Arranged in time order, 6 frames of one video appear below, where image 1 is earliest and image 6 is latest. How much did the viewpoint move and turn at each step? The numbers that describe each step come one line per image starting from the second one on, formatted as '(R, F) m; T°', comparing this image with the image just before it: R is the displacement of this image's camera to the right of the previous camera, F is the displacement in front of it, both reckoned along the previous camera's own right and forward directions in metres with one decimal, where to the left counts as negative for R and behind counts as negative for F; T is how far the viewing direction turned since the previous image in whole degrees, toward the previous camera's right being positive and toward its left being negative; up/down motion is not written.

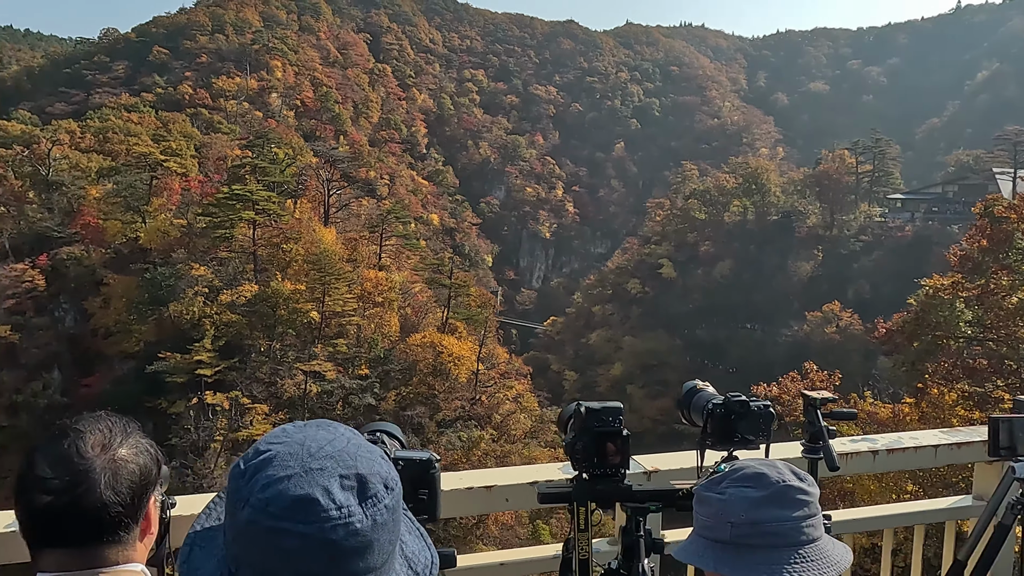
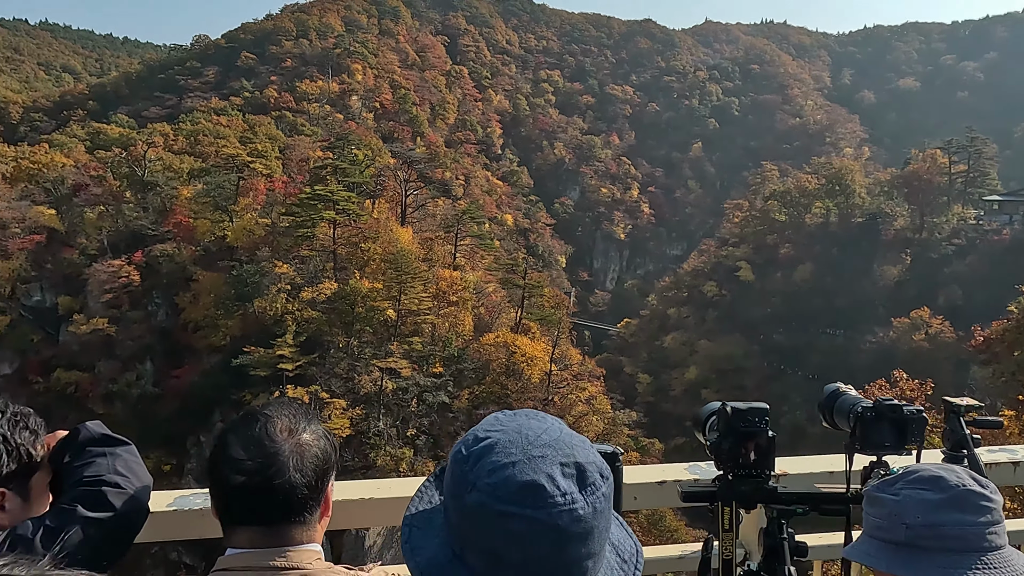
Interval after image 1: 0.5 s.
(-0.1, 0.0) m; -5°
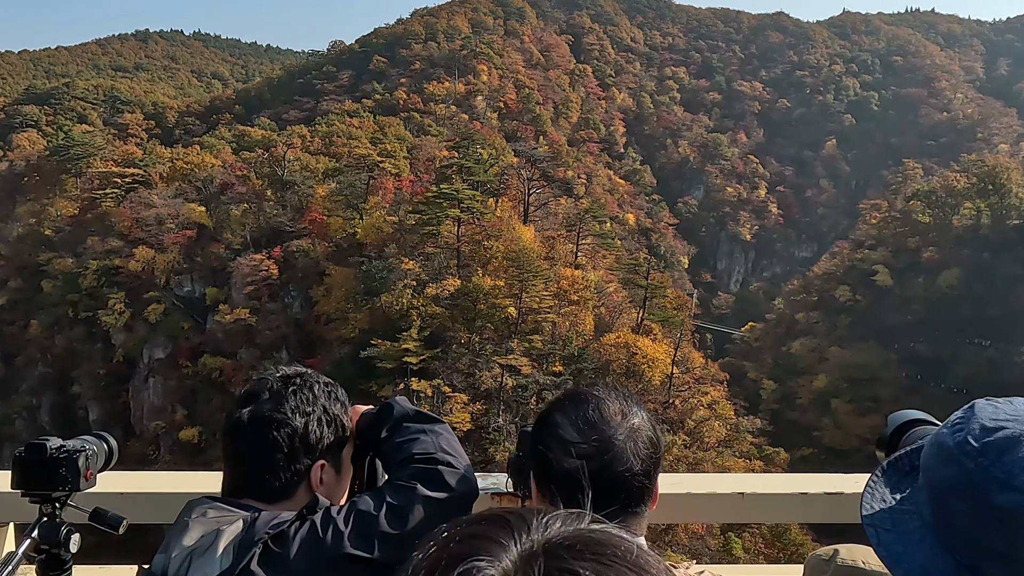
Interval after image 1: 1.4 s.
(-0.3, +0.1) m; -9°
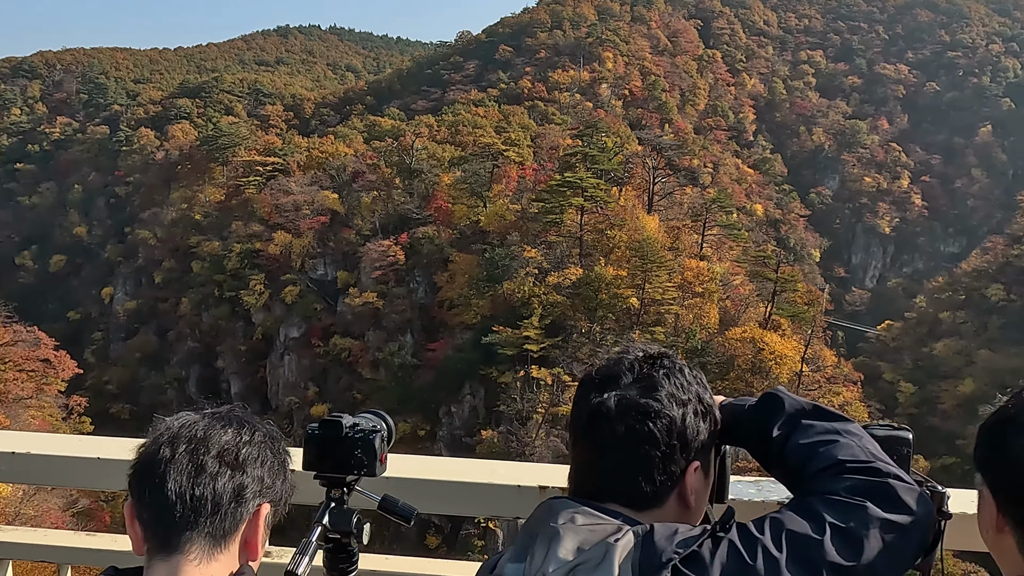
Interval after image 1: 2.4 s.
(-0.3, +0.2) m; -9°
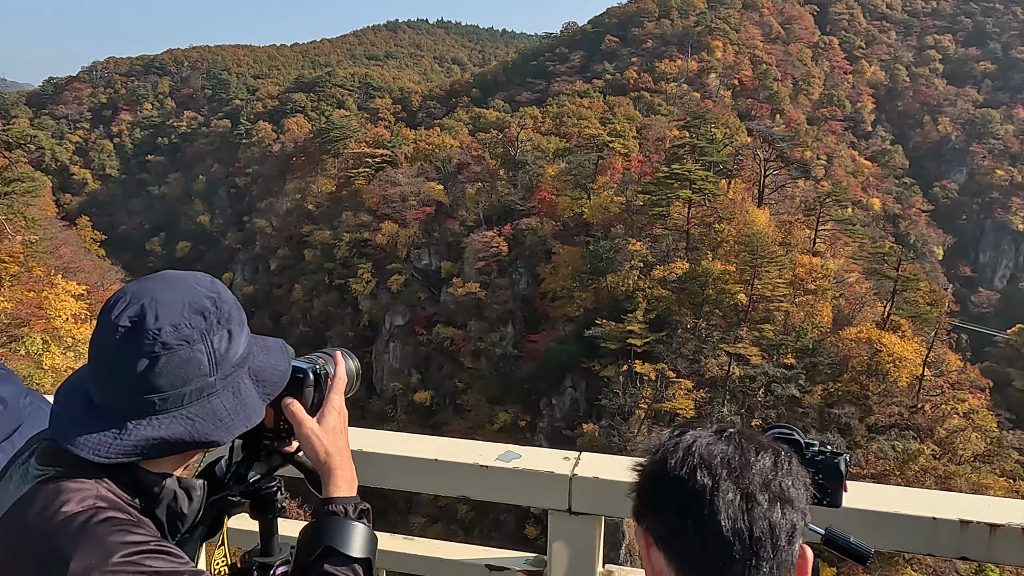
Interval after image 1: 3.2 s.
(-0.5, +0.1) m; -7°
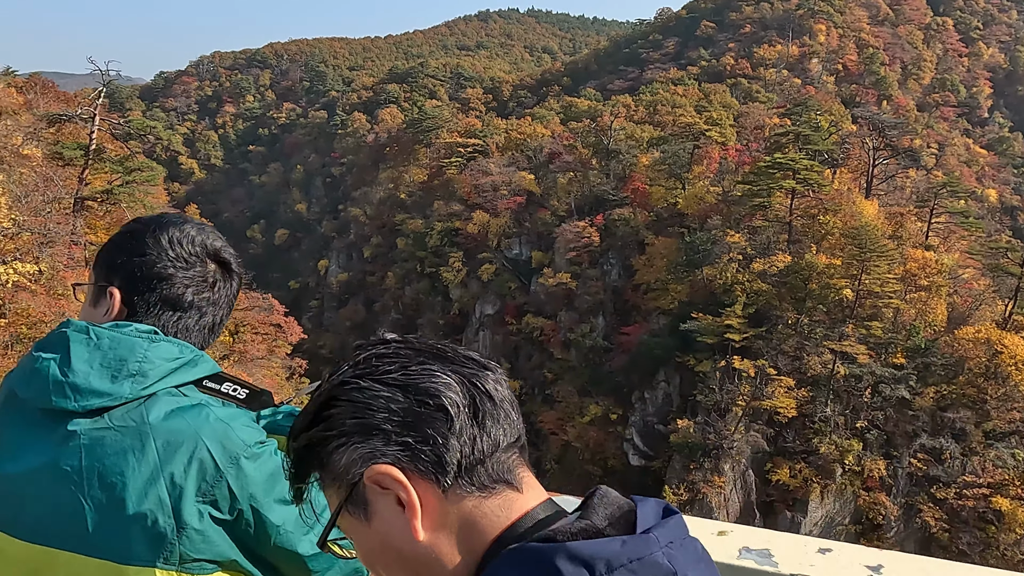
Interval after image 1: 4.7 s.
(-0.8, +0.5) m; -6°
